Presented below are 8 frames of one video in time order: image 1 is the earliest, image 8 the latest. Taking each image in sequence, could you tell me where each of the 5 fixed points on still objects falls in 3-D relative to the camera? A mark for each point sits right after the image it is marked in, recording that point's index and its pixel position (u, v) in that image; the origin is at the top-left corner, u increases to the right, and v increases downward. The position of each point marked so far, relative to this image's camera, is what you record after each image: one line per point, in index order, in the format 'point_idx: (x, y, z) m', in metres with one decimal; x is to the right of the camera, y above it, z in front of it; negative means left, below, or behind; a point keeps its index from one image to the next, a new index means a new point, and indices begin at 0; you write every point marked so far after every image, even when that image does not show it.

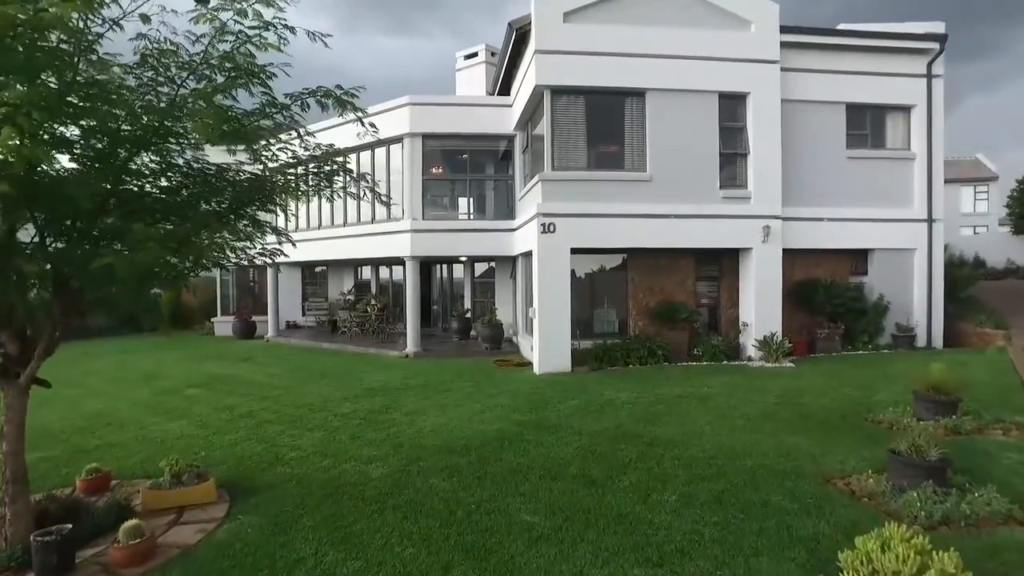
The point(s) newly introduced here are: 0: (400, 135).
0: (-2.8, +3.9, +15.5) m
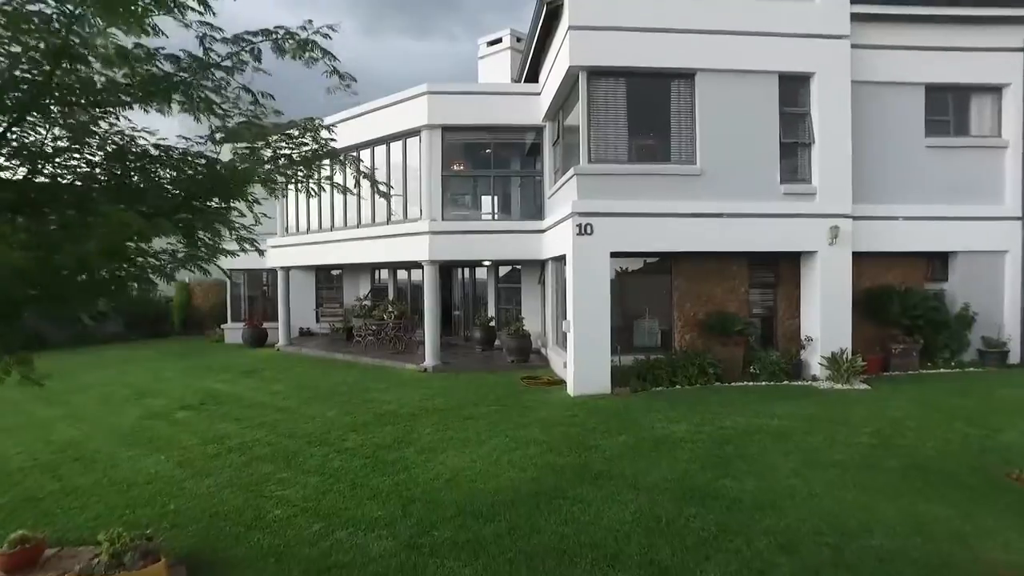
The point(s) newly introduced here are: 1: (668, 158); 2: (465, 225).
0: (-2.2, +3.7, +14.2) m
1: (+2.7, +2.3, +10.8) m
2: (-1.1, +1.4, +14.1) m
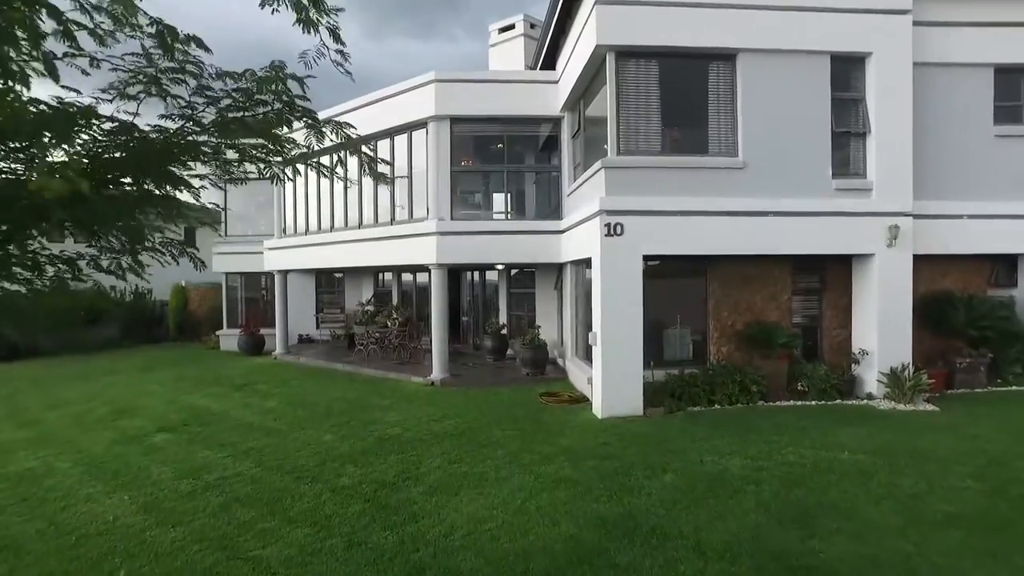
0: (-1.9, +3.6, +13.1) m
1: (+3.0, +2.2, +9.6) m
2: (-0.7, +1.3, +12.9) m
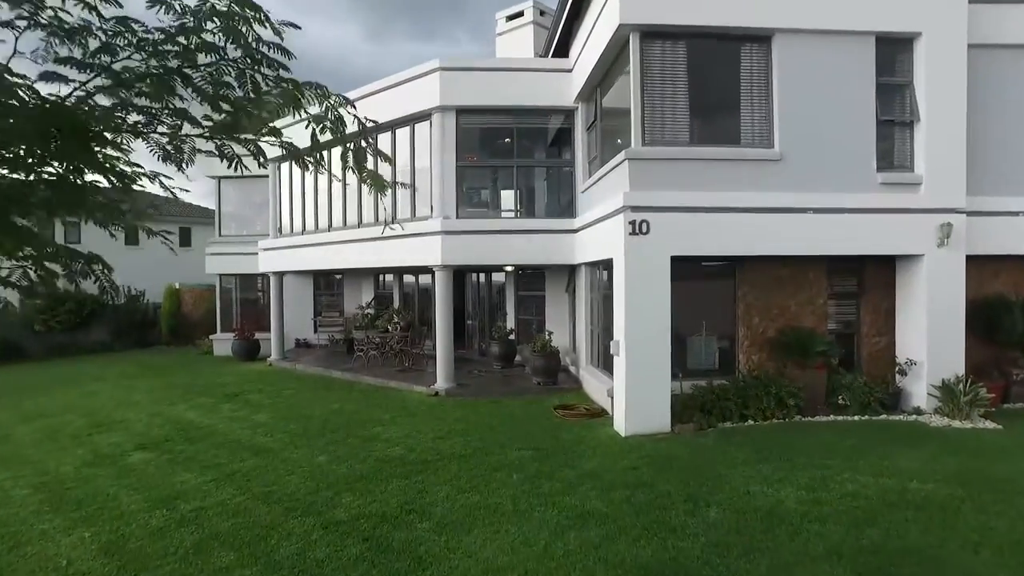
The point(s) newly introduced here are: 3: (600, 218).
0: (-1.7, +3.5, +12.2) m
1: (+3.2, +2.1, +8.7) m
2: (-0.5, +1.3, +12.1) m
3: (+1.4, +1.1, +10.1) m
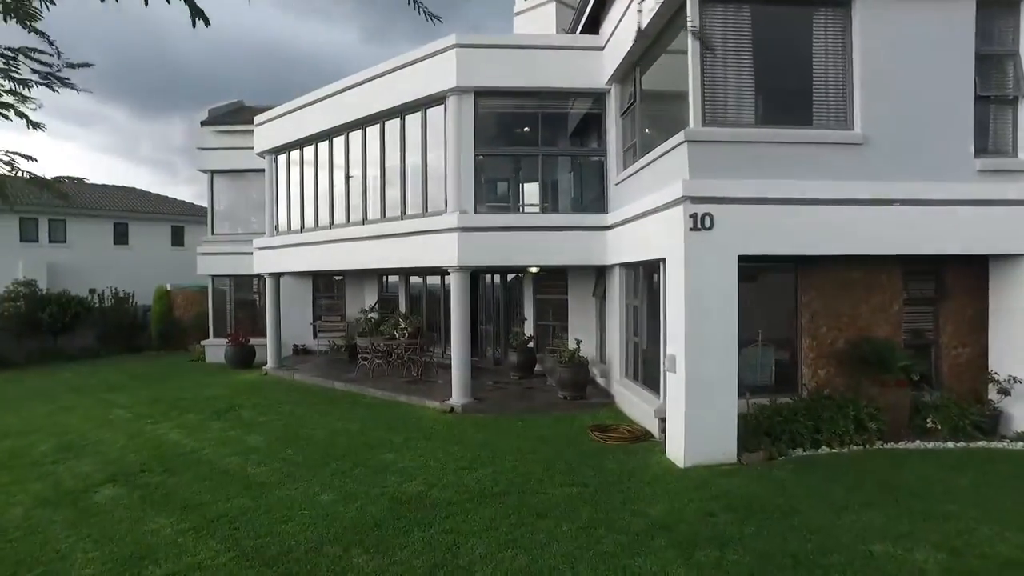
0: (-1.2, +3.5, +11.0) m
1: (+3.7, +2.1, +7.5) m
2: (-0.1, +1.2, +10.8) m
3: (+1.9, +1.1, +8.8) m
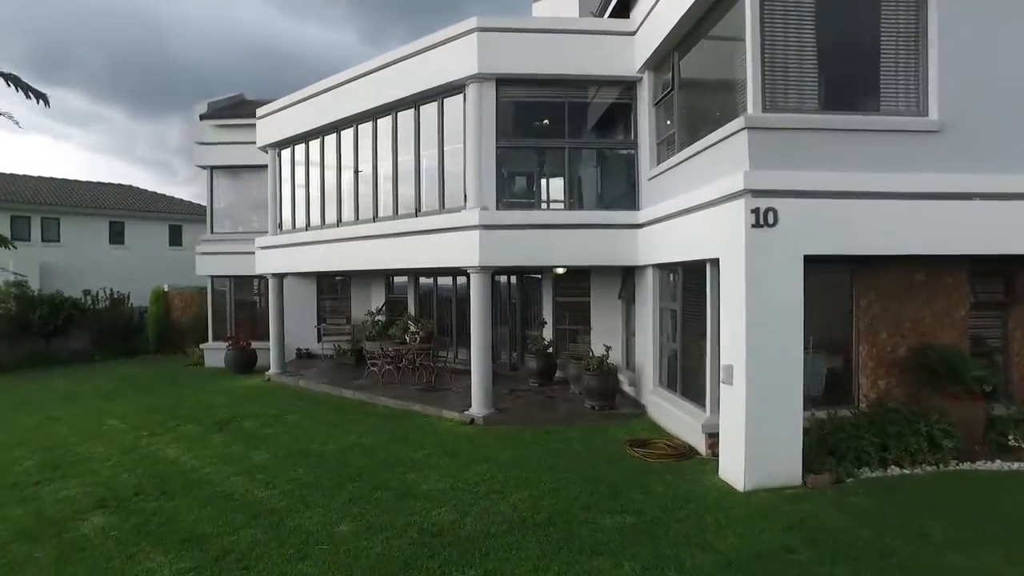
0: (-0.8, +3.5, +10.2) m
1: (+4.1, +2.0, +6.7) m
2: (+0.3, +1.2, +10.0) m
3: (+2.3, +1.1, +8.0) m
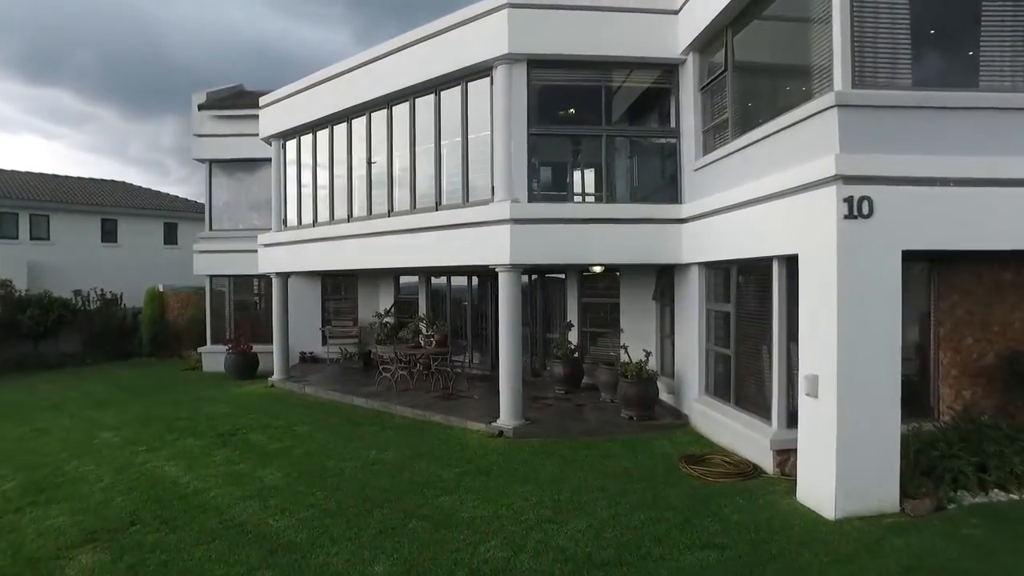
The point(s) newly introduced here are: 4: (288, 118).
0: (-0.4, +3.5, +9.4) m
1: (+4.6, +2.0, +6.0) m
2: (+0.8, +1.2, +9.2) m
3: (+2.8, +1.1, +7.2) m
4: (-4.9, +3.7, +13.3) m
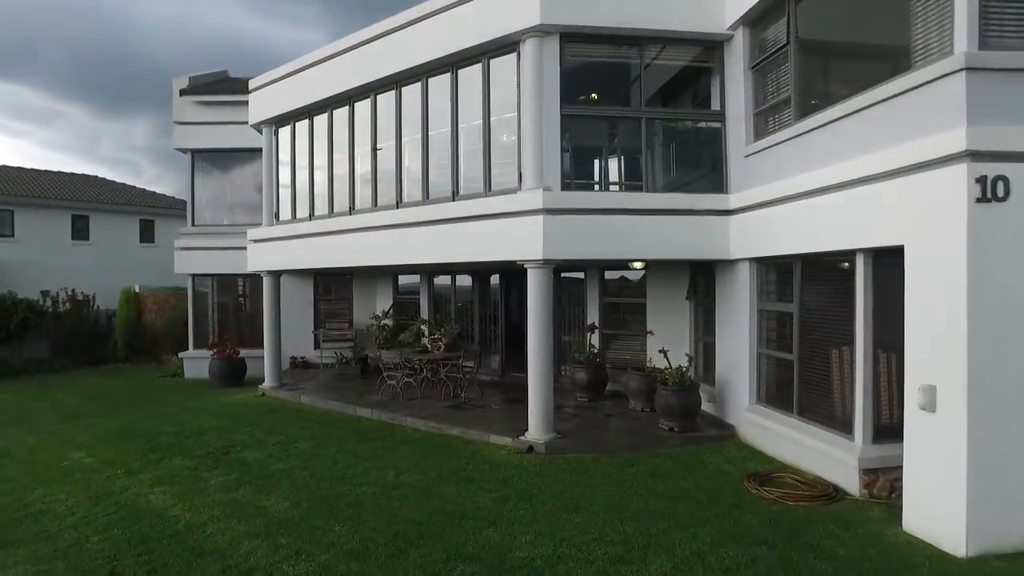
0: (0.0, +3.5, +8.4) m
1: (+5.1, +2.1, +5.2) m
2: (+1.2, +1.2, +8.3) m
3: (+3.2, +1.1, +6.4) m
4: (-4.6, +3.7, +12.2) m
